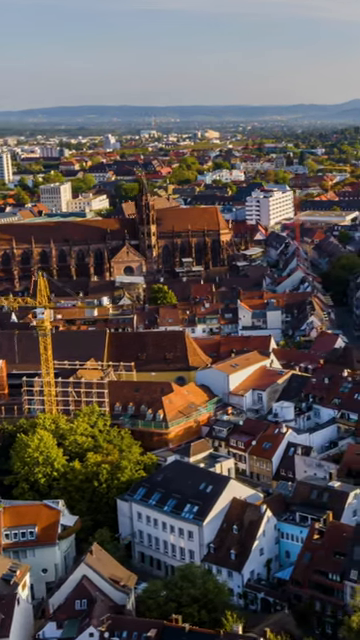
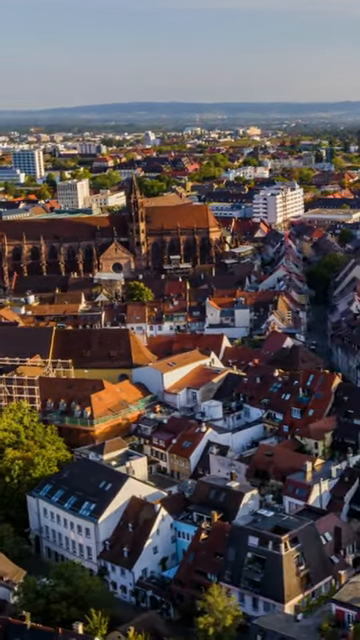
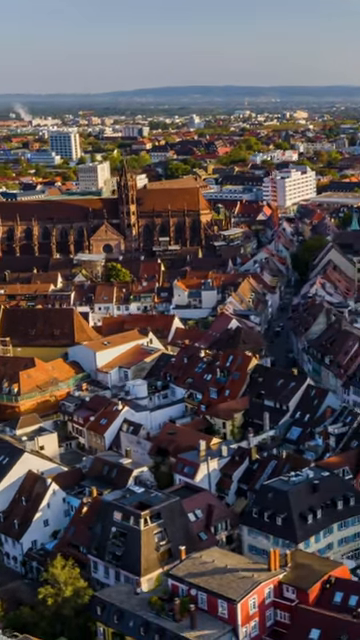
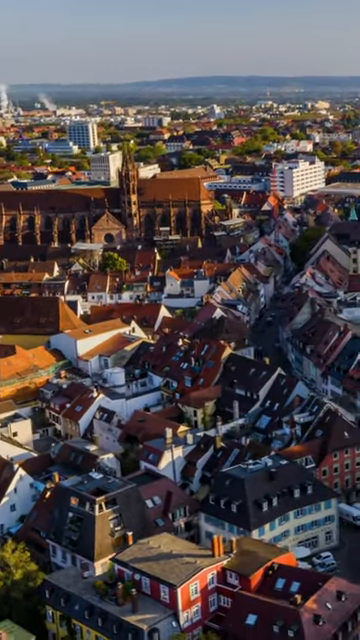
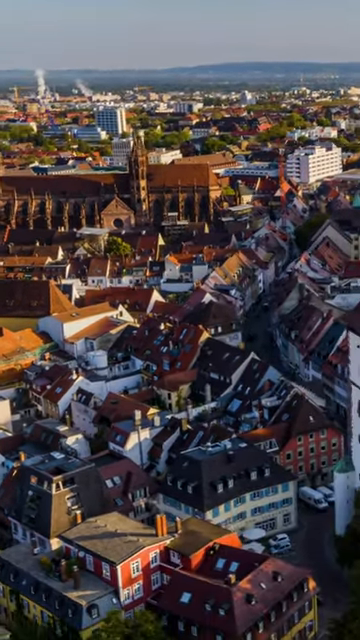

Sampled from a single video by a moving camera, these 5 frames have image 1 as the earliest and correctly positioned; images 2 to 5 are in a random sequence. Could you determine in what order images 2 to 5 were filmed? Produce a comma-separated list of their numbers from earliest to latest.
2, 3, 4, 5
